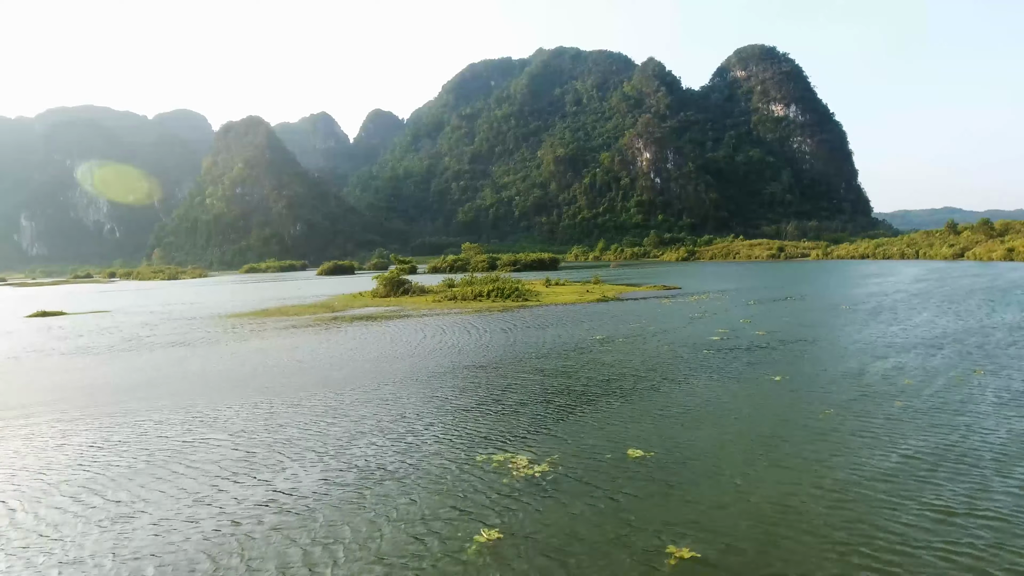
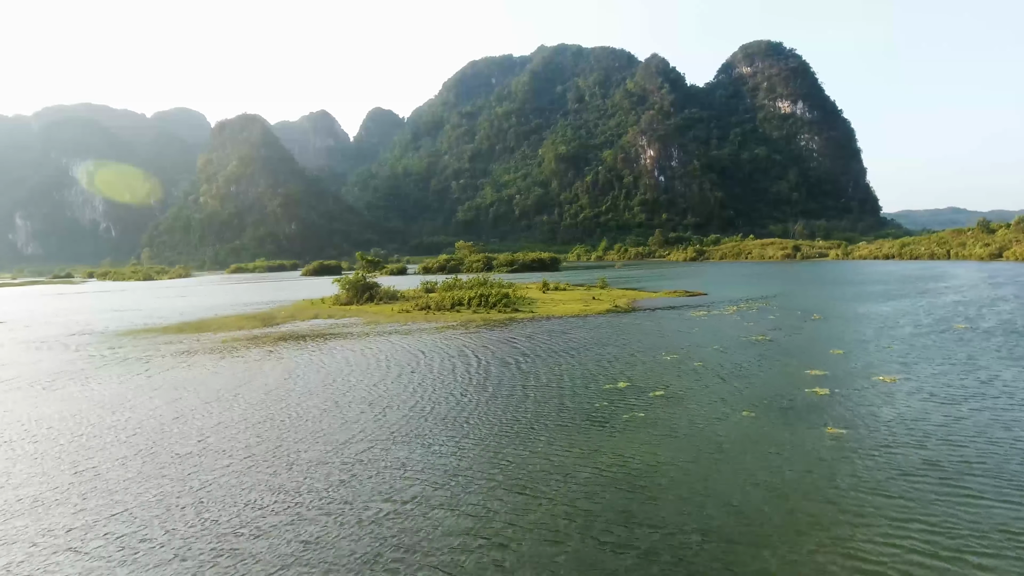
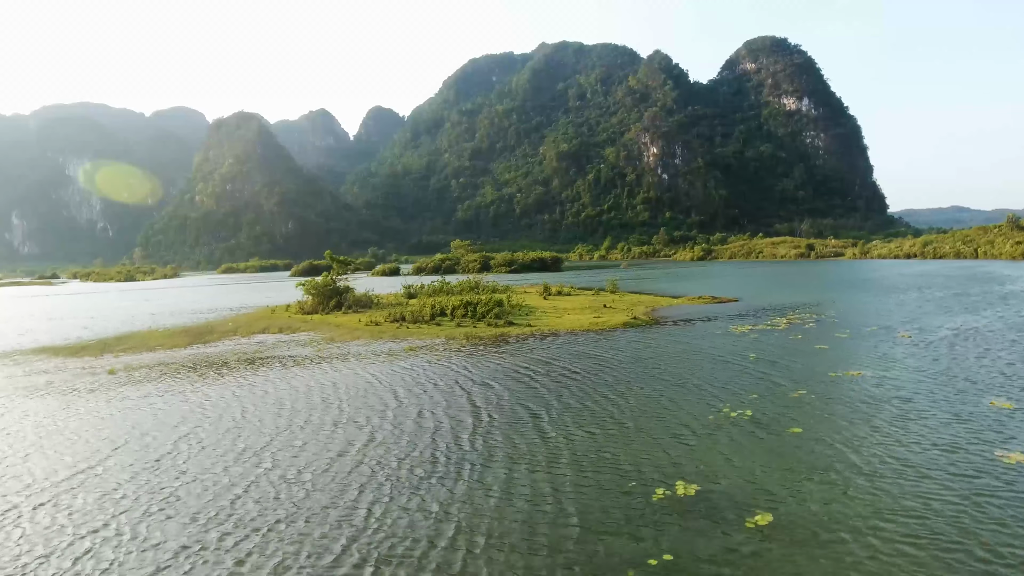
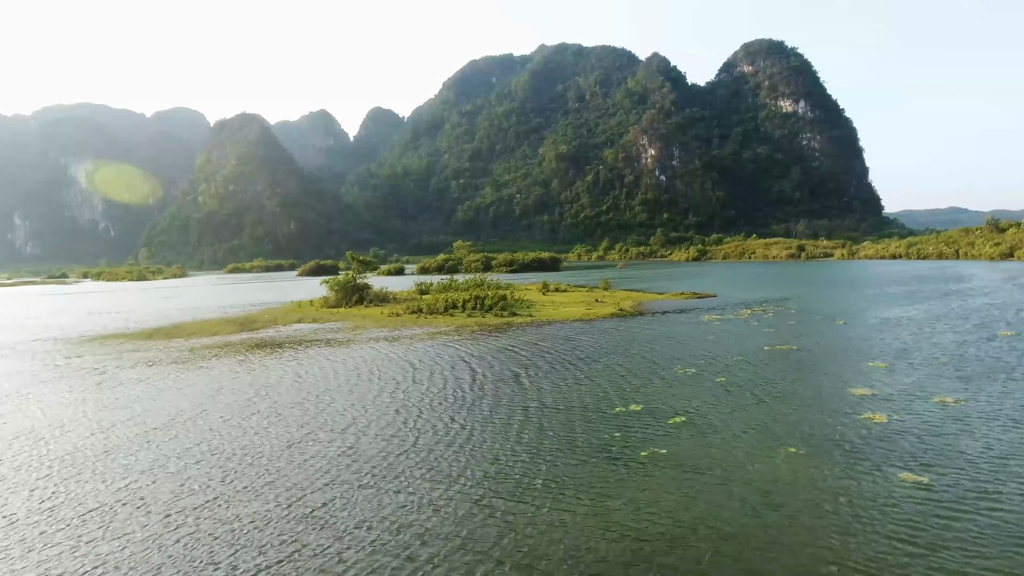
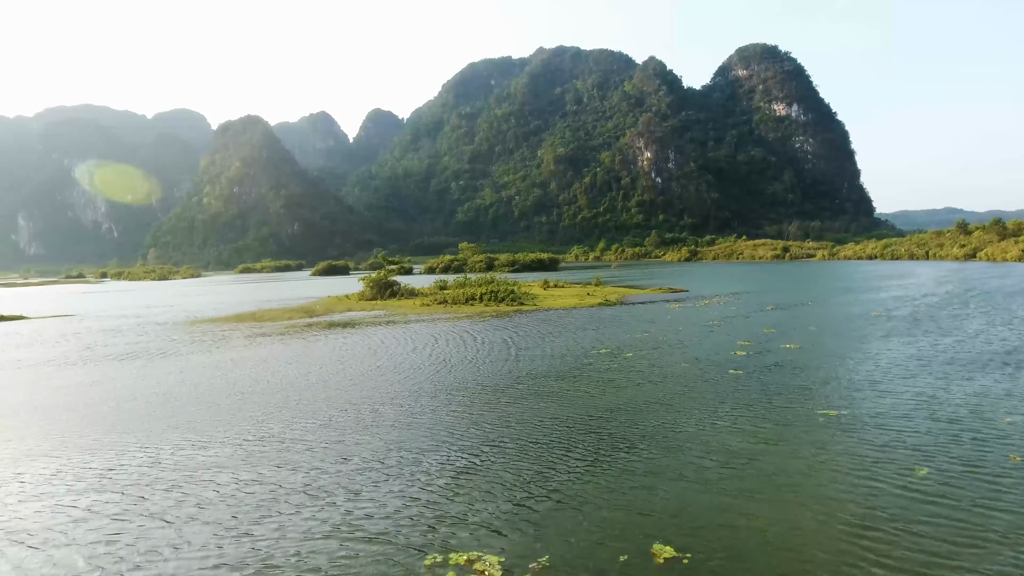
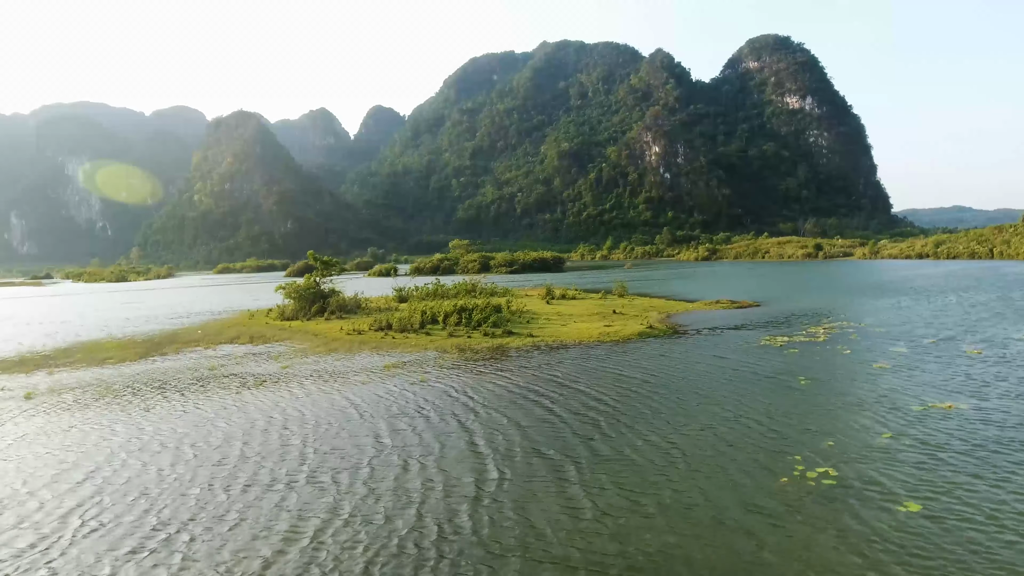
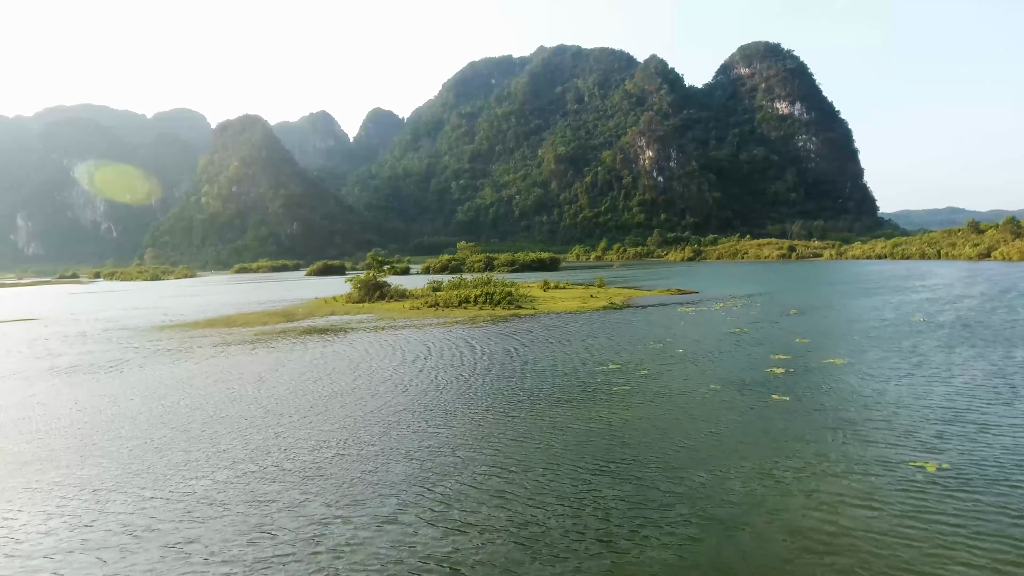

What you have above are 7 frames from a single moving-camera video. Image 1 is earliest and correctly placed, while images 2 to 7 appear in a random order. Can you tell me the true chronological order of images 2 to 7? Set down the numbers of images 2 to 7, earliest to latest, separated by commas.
5, 7, 2, 4, 3, 6
